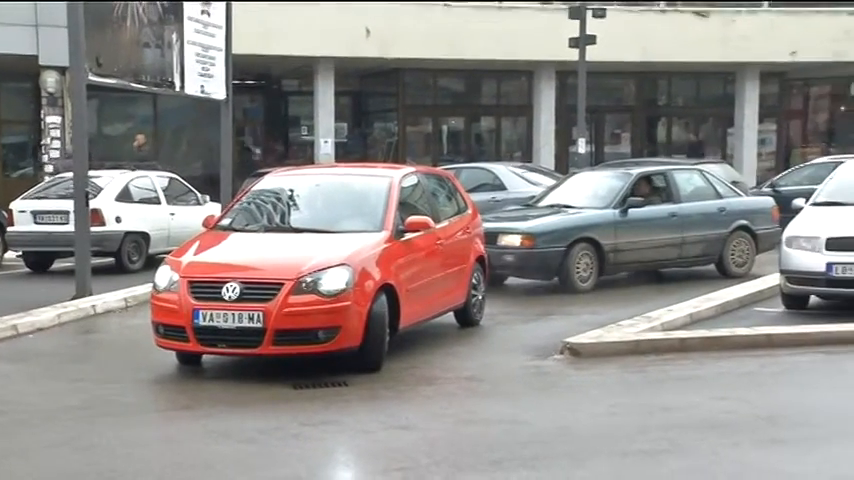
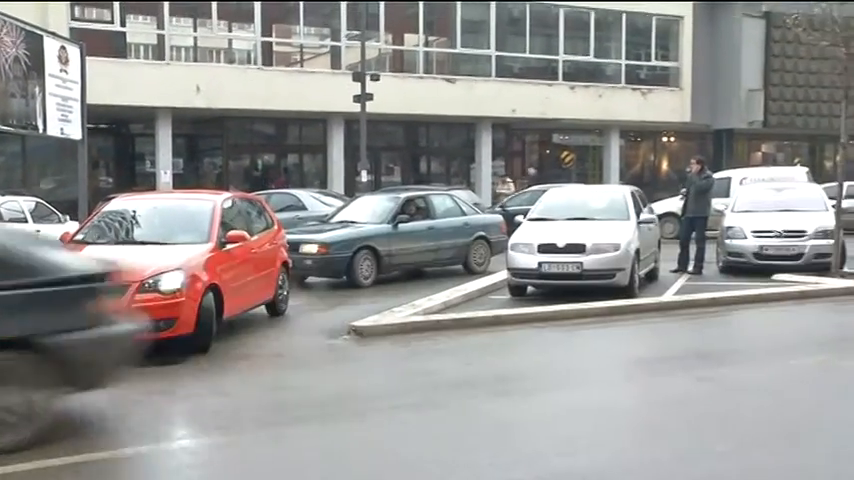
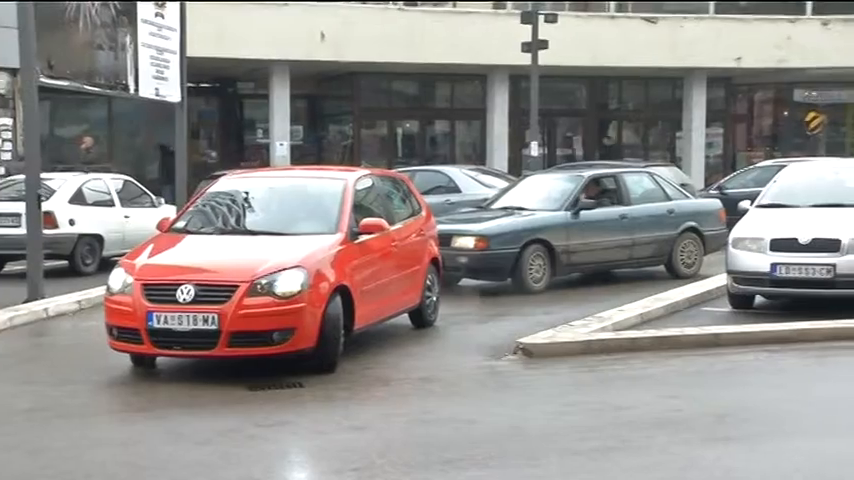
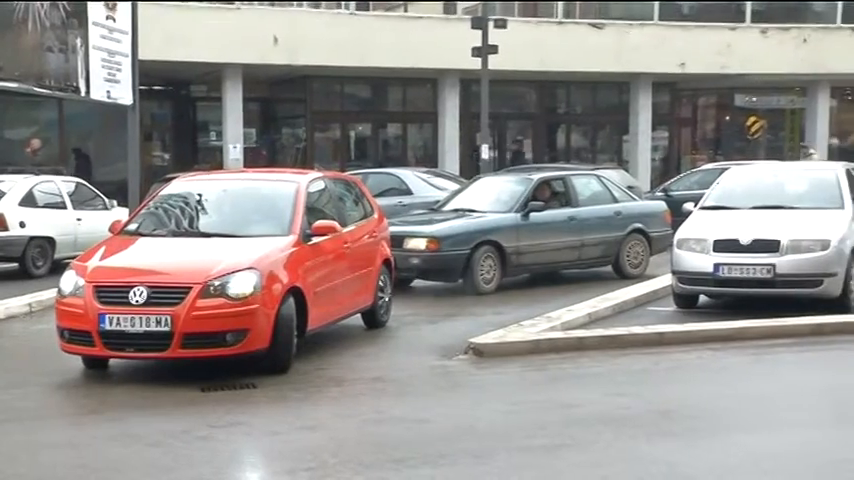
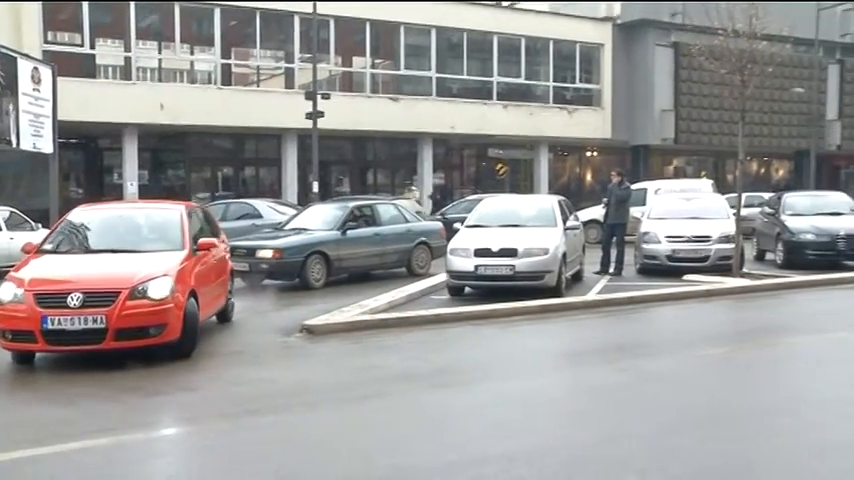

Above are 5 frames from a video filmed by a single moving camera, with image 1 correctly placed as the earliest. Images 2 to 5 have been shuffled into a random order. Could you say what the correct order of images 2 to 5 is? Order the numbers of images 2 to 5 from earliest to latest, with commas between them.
3, 4, 2, 5
